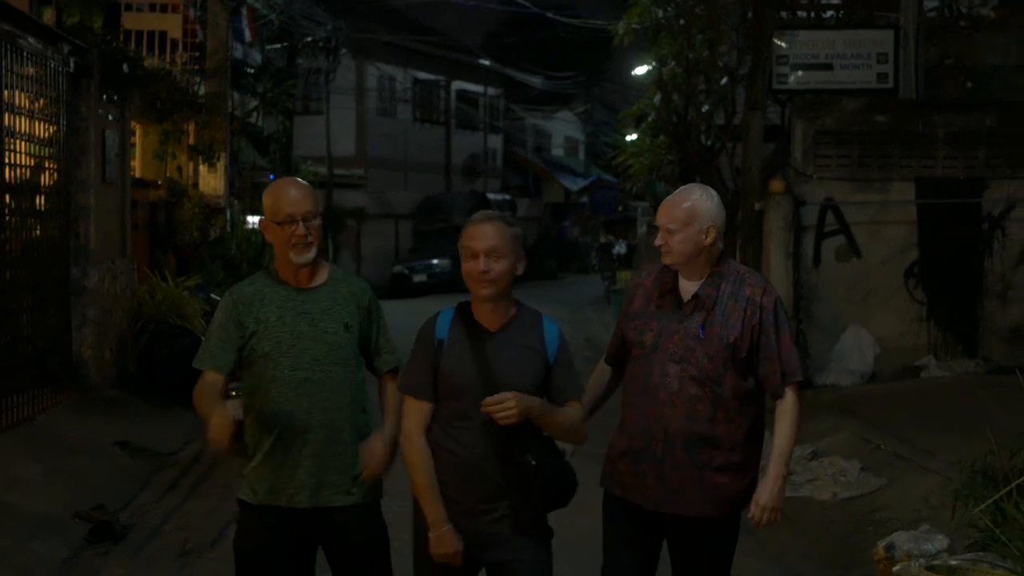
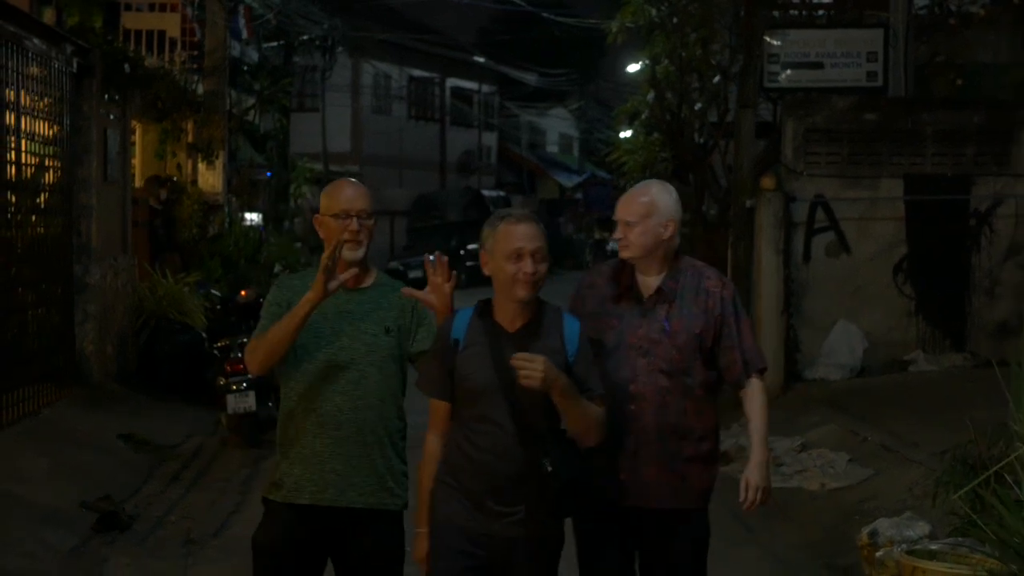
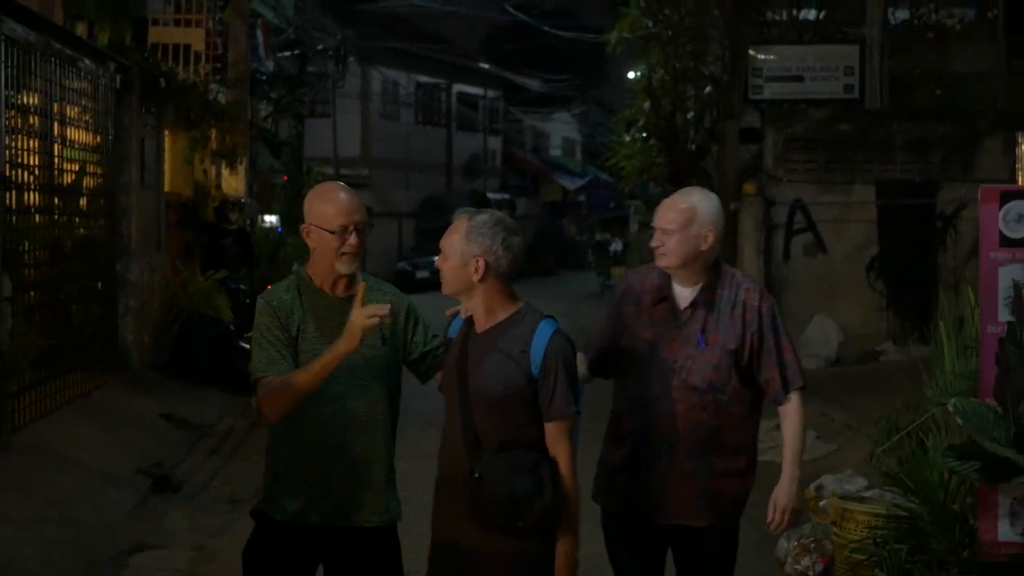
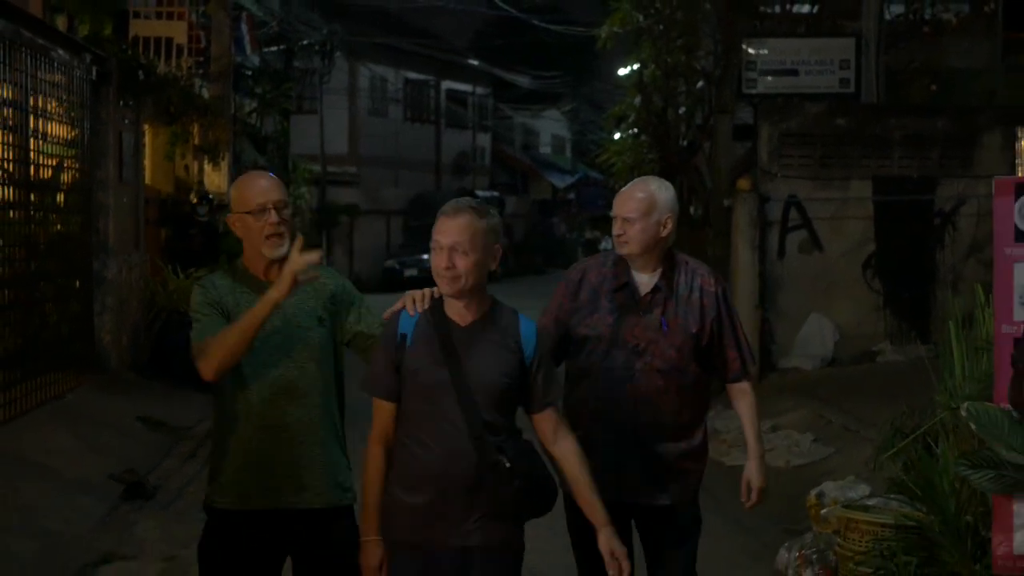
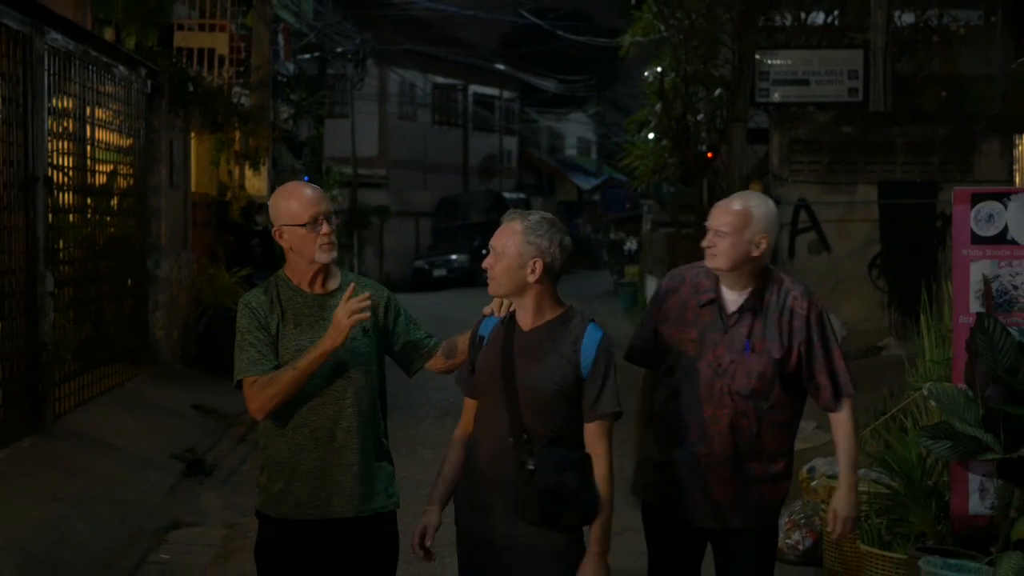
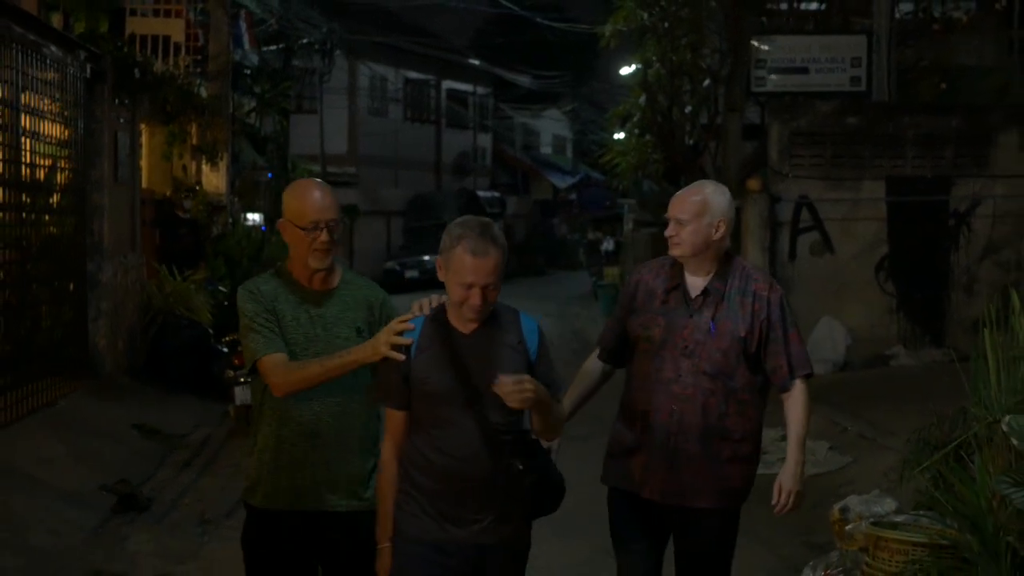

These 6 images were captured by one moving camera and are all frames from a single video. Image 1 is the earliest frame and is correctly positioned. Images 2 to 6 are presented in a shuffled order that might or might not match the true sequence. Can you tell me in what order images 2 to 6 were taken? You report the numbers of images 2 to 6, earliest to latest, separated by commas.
2, 6, 4, 3, 5
